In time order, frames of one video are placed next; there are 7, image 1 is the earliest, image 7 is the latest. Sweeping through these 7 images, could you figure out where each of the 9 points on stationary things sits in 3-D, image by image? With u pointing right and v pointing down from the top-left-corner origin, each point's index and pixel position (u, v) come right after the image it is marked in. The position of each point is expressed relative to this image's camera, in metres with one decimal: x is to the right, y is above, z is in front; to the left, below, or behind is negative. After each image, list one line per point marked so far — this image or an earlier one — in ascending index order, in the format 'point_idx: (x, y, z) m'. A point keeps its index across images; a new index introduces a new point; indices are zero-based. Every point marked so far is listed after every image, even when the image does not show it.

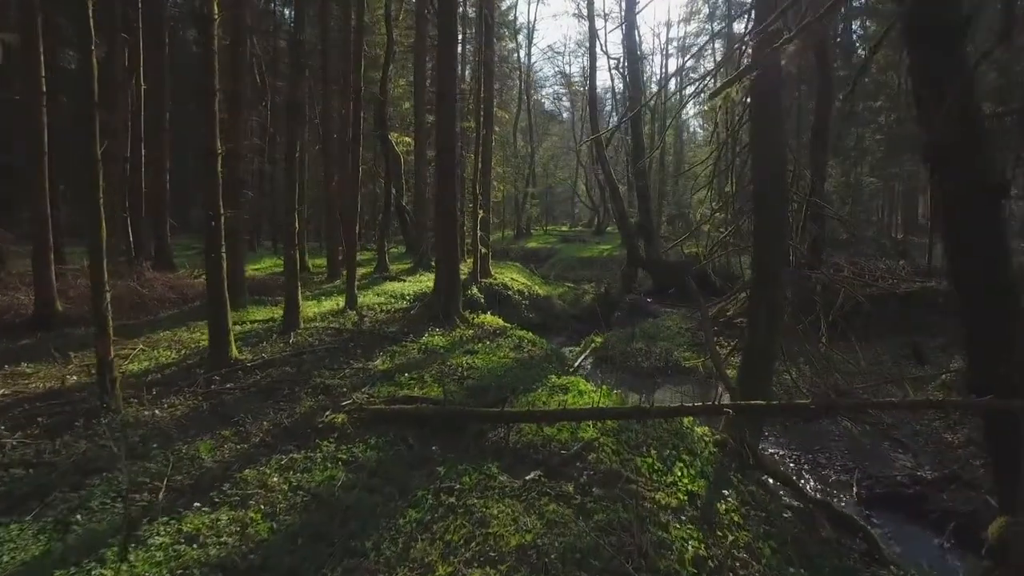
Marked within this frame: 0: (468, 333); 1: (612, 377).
0: (-0.4, -0.5, +12.8) m
1: (+1.5, -1.4, +18.6) m
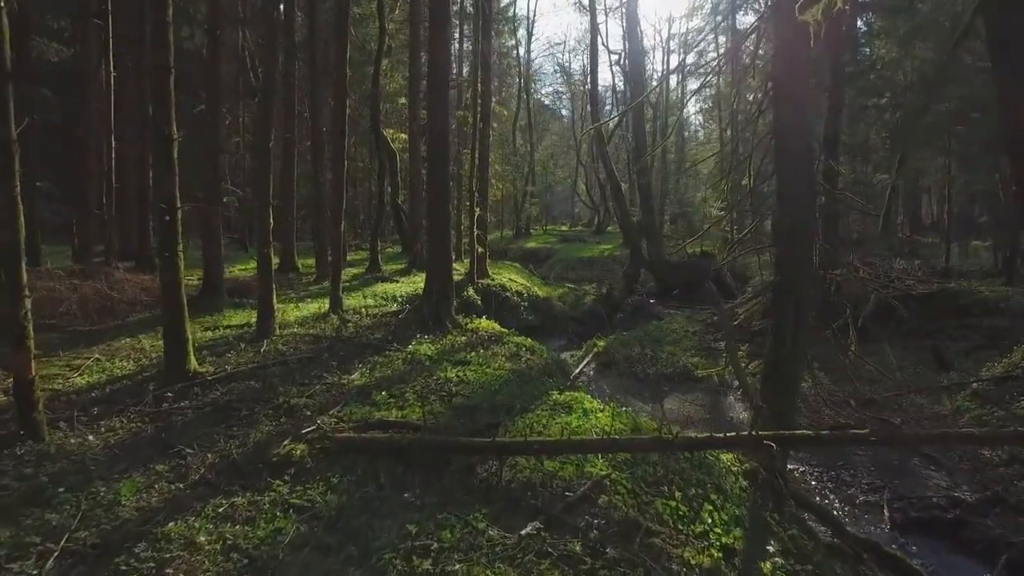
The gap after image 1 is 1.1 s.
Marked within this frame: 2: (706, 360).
0: (-0.5, -0.5, +11.7) m
1: (+1.5, -1.4, +17.5) m
2: (+3.1, -1.2, +19.0) m
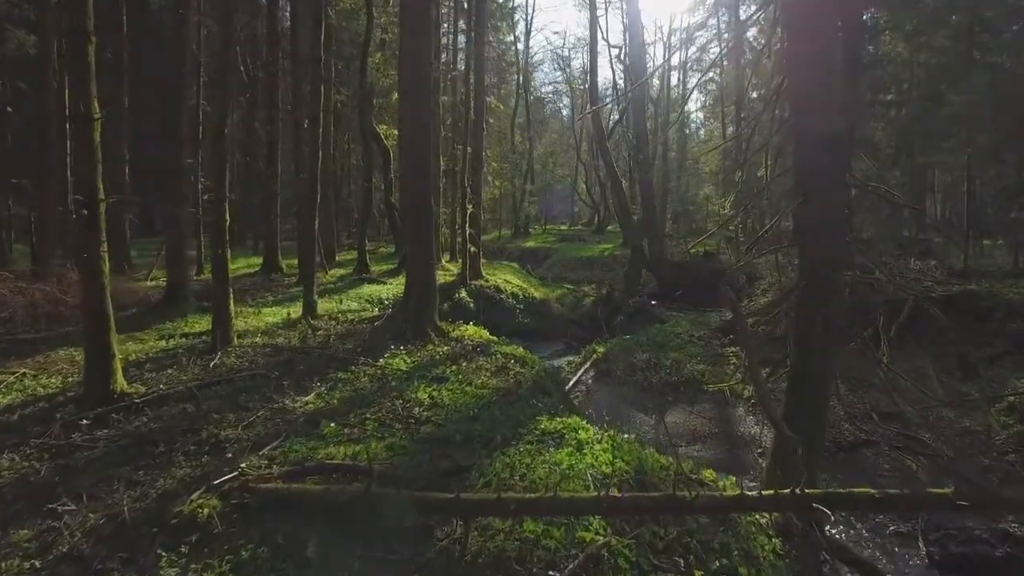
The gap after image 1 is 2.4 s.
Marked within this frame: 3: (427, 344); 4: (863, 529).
0: (-0.6, -0.6, +10.4) m
1: (+1.4, -1.5, +16.3) m
2: (+3.0, -1.2, +17.8) m
3: (-0.8, -0.5, +10.9) m
4: (+2.9, -2.0, +9.7) m
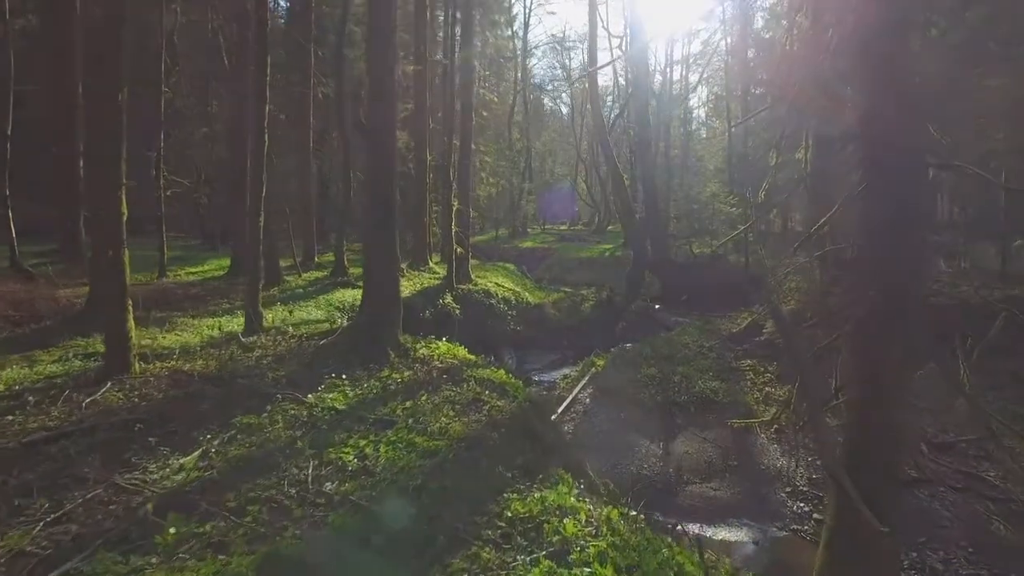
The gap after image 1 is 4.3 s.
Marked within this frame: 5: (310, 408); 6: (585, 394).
0: (-0.8, -0.7, +8.3) m
1: (+1.2, -1.6, +14.1) m
2: (+2.9, -1.3, +15.6) m
3: (-1.0, -0.6, +8.8) m
4: (+2.7, -2.1, +7.6) m
5: (-1.2, -0.7, +6.8) m
6: (+0.9, -1.4, +15.5) m
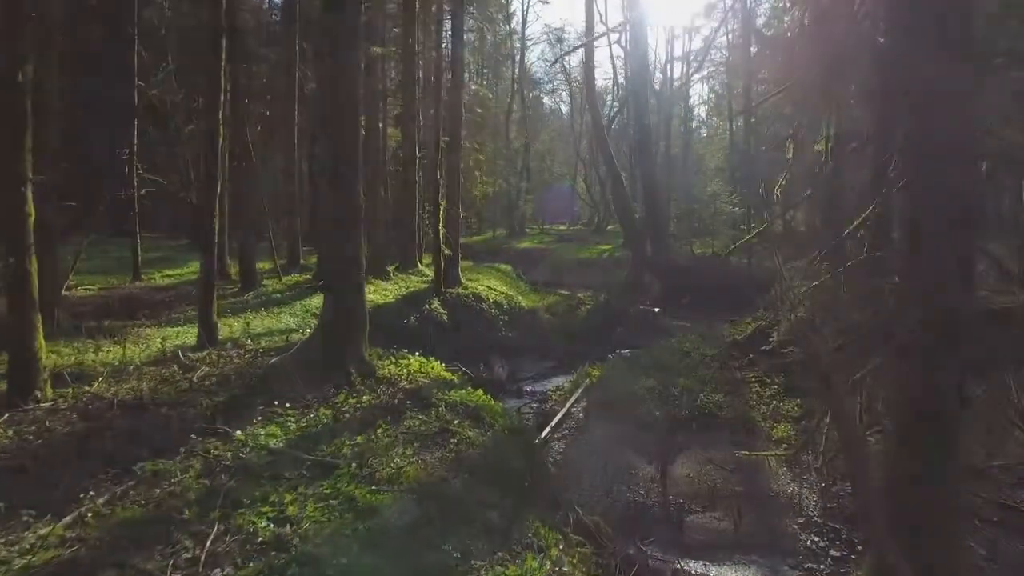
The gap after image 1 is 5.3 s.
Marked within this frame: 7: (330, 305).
0: (-0.9, -0.7, +7.2) m
1: (+1.1, -1.6, +13.0) m
2: (+2.7, -1.4, +14.5) m
3: (-1.1, -0.7, +7.7) m
4: (+2.6, -2.1, +6.5) m
5: (-1.3, -0.8, +5.7) m
6: (+0.8, -1.5, +14.4) m
7: (-1.7, -0.2, +11.2) m
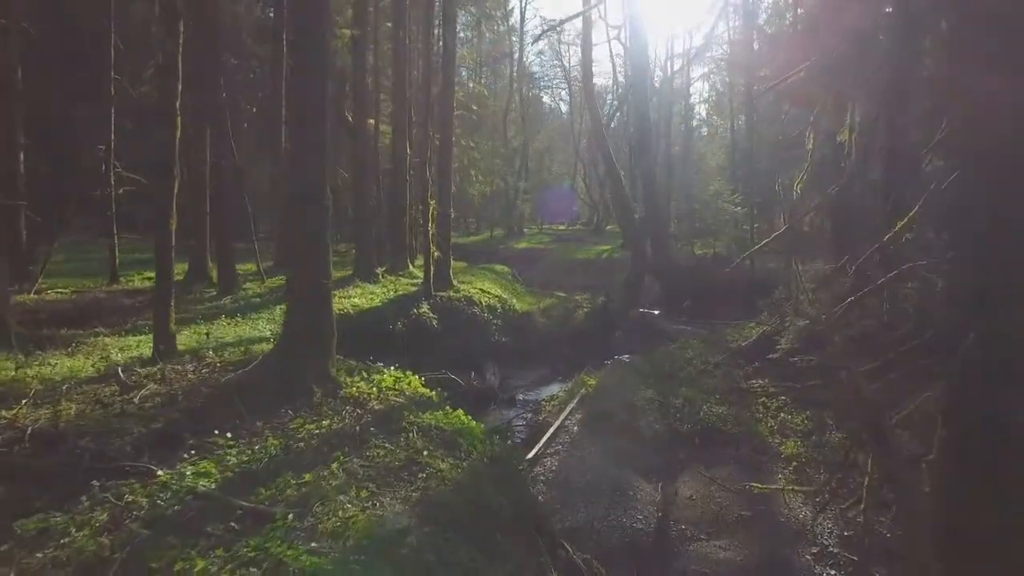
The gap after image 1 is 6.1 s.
0: (-1.0, -0.8, +6.3) m
1: (+1.0, -1.7, +12.1) m
2: (+2.6, -1.4, +13.6) m
3: (-1.3, -0.7, +6.8) m
4: (+2.5, -2.2, +5.6) m
5: (-1.4, -0.8, +4.8) m
6: (+0.7, -1.6, +13.5) m
7: (-1.9, -0.2, +10.3) m
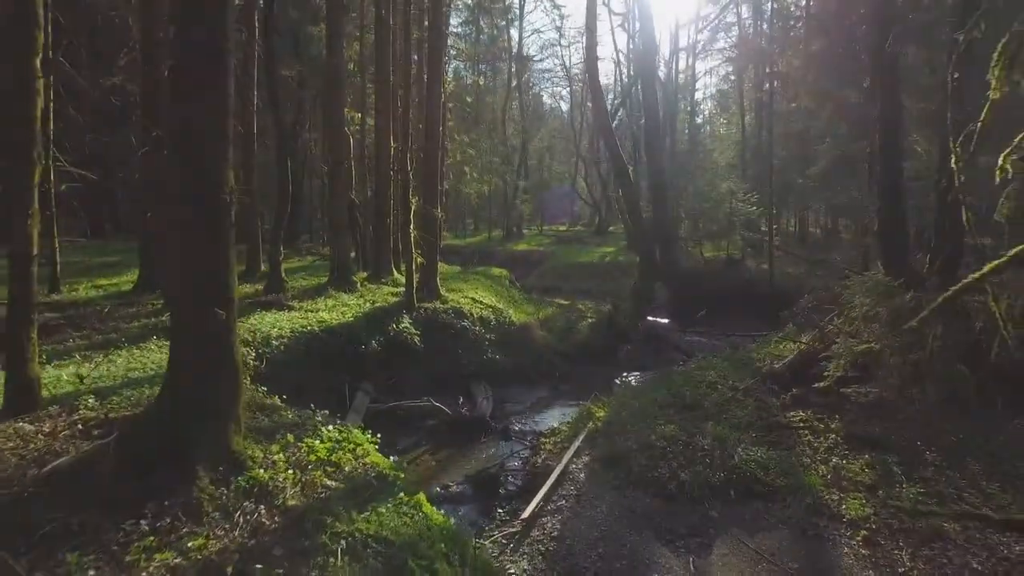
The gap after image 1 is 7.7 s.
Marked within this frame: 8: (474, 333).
0: (-1.1, -0.9, +3.8) m
1: (+0.9, -1.8, +9.6) m
2: (+2.5, -1.6, +11.1) m
3: (-1.3, -0.9, +4.3) m
4: (+2.4, -2.3, +3.1) m
5: (-1.5, -1.0, +2.3) m
6: (+0.6, -1.7, +11.0) m
7: (-1.9, -0.4, +7.8) m
8: (-0.6, -0.7, +17.5) m
